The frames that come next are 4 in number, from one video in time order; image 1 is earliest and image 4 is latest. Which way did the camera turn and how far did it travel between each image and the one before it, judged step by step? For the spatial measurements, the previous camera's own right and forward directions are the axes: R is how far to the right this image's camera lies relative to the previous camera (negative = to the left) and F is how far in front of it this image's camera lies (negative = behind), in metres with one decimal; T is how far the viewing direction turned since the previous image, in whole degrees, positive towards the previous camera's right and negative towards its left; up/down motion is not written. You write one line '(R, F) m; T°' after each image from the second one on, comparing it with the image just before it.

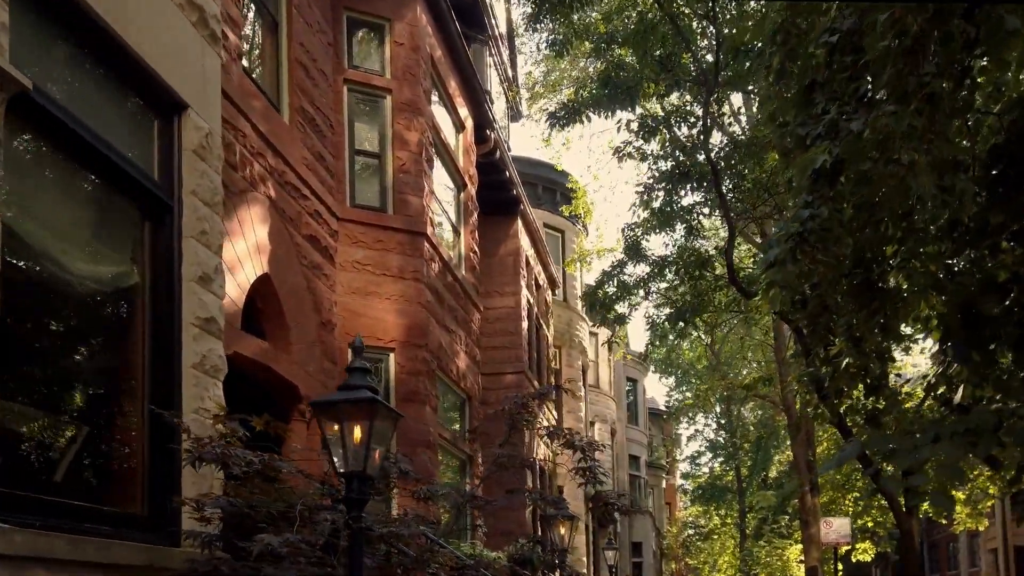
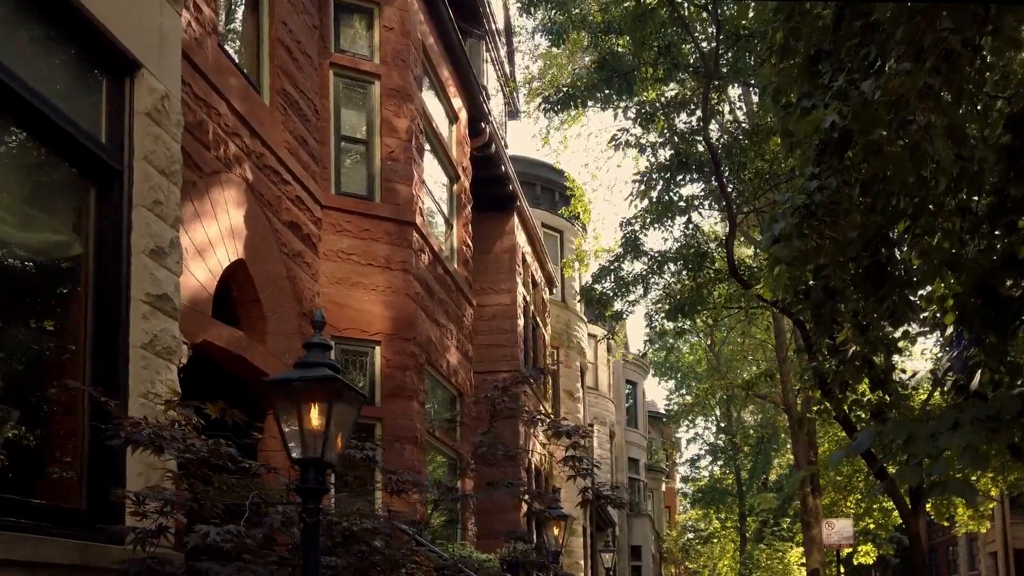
(+0.1, +0.5) m; 0°
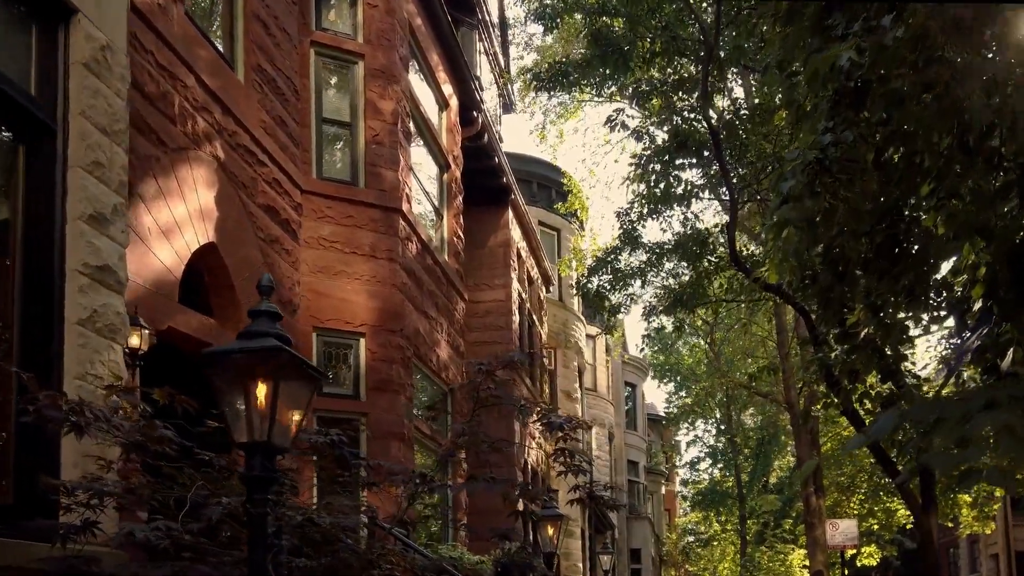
(+0.1, +0.6) m; 0°
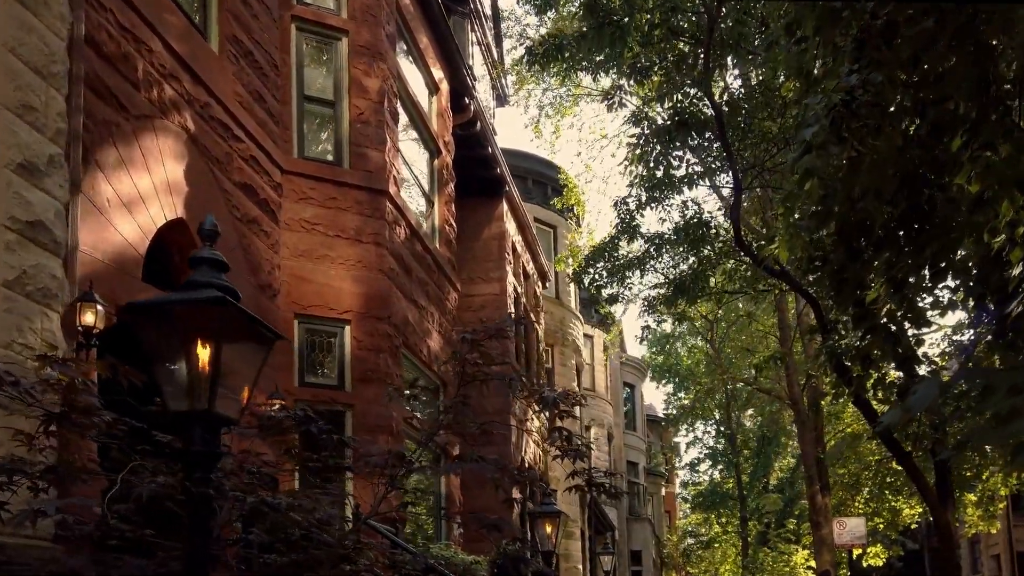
(0.0, +0.6) m; 0°
